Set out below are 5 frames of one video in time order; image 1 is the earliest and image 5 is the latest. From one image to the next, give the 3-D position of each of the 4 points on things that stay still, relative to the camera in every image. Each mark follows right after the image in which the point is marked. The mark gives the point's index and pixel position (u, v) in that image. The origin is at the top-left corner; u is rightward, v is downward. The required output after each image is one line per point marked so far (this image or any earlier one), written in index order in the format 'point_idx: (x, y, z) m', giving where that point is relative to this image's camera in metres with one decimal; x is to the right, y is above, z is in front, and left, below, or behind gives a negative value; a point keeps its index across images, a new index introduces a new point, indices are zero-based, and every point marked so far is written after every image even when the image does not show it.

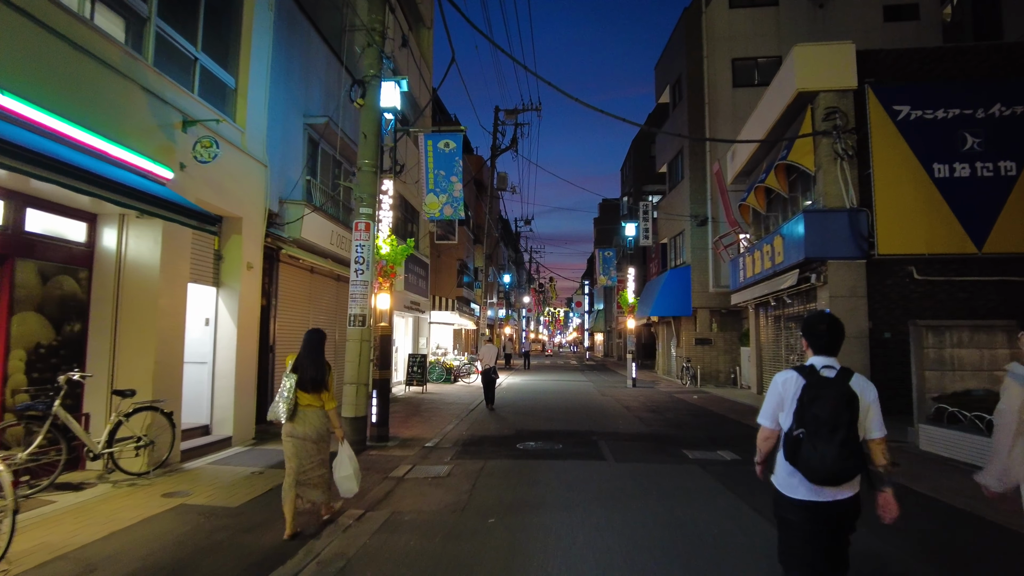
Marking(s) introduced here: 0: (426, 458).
0: (-1.0, -2.1, +8.8) m
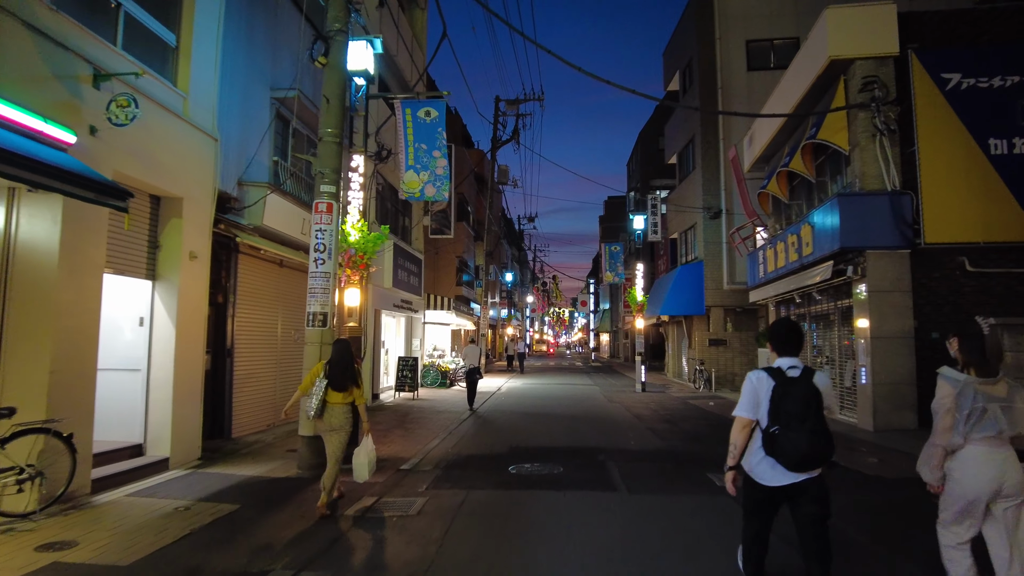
0: (-1.1, -2.0, +7.3) m
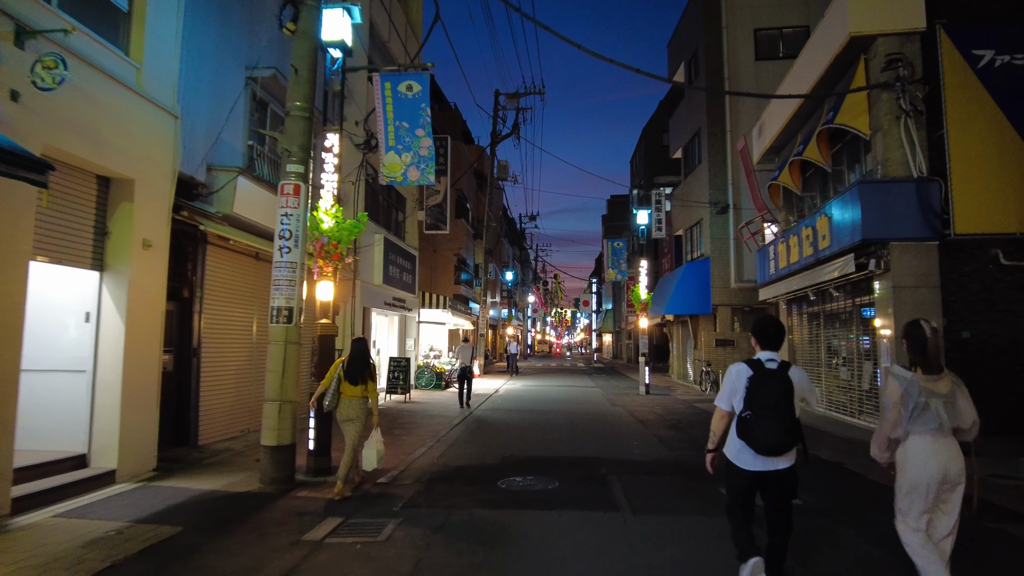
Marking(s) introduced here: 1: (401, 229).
0: (-1.2, -1.9, +6.4) m
1: (-2.9, +1.5, +18.9) m
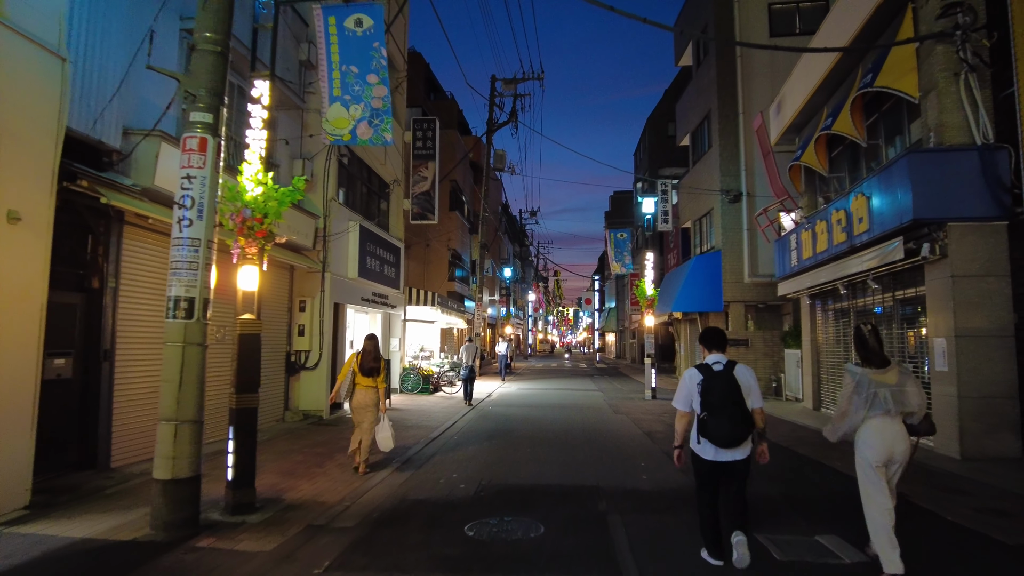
0: (-1.5, -1.8, +4.8) m
1: (-3.1, +1.6, +17.2) m
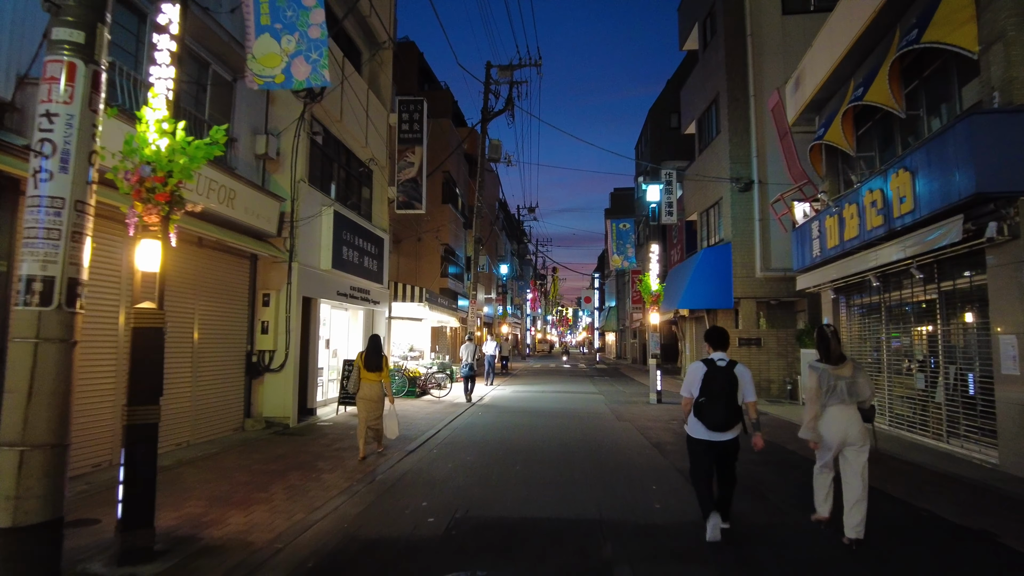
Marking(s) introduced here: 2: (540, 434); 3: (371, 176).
0: (-1.6, -1.7, +3.4) m
1: (-3.2, +1.8, +15.8) m
2: (+0.4, -2.2, +10.9) m
3: (-3.1, +2.5, +16.1) m
